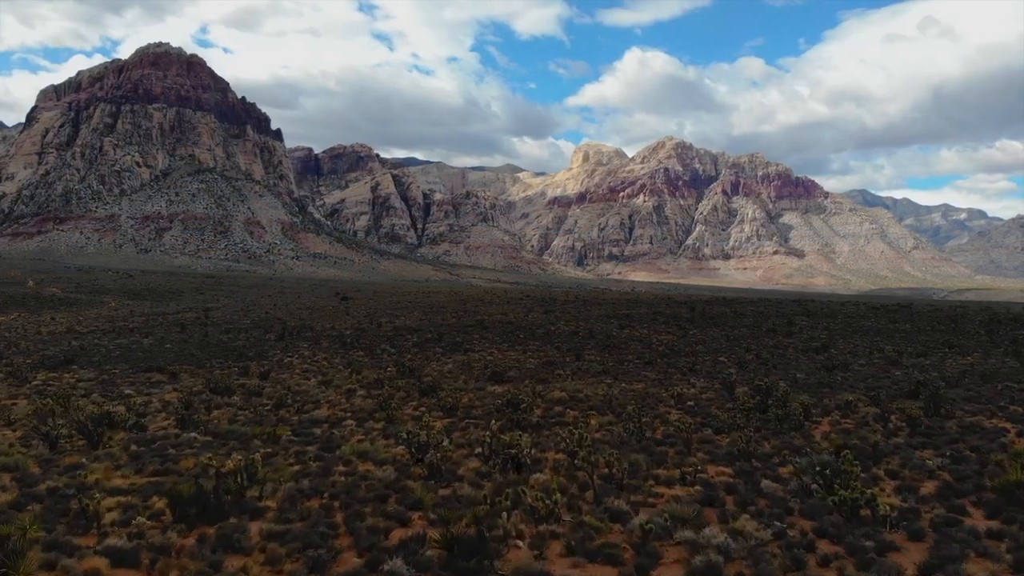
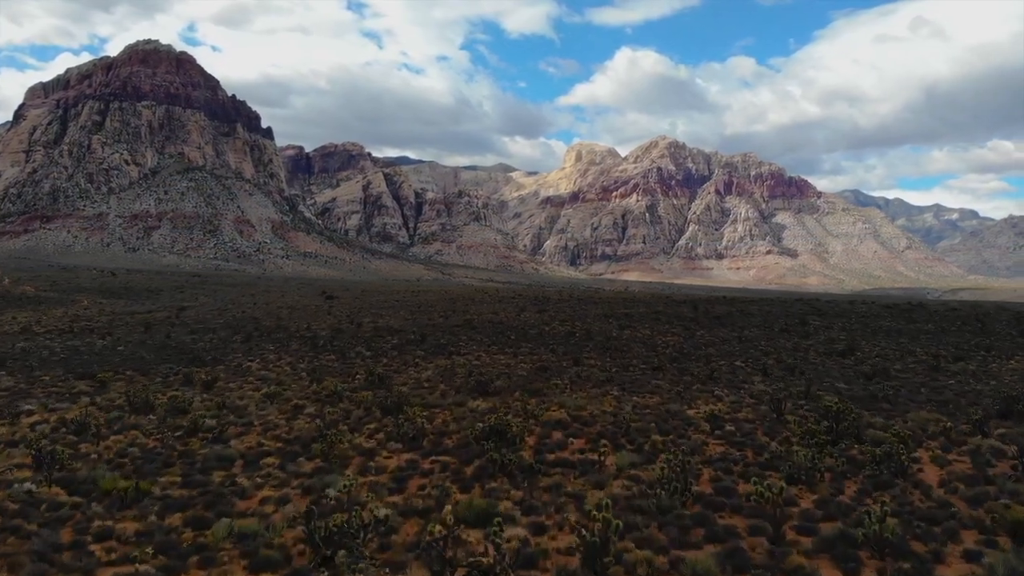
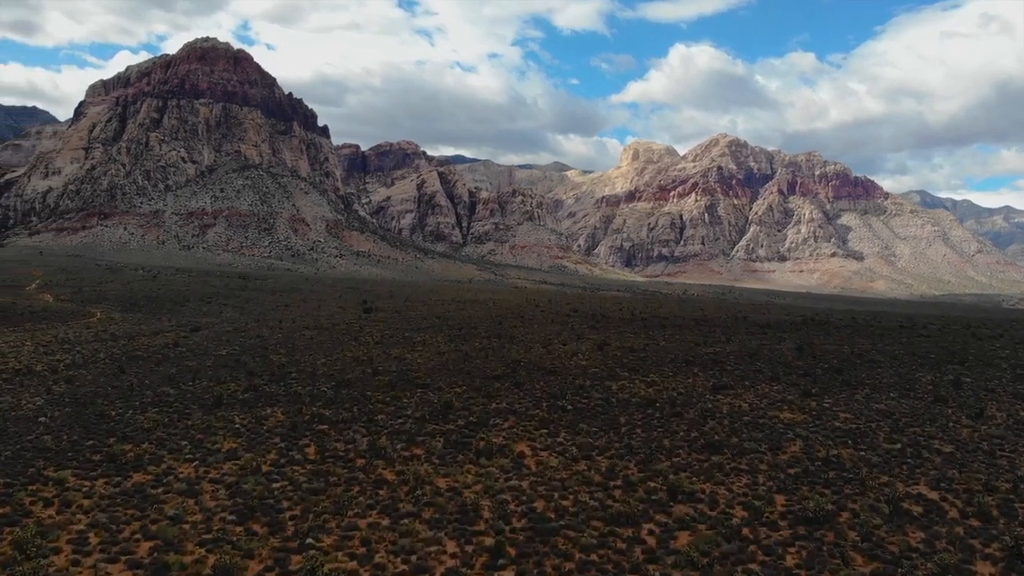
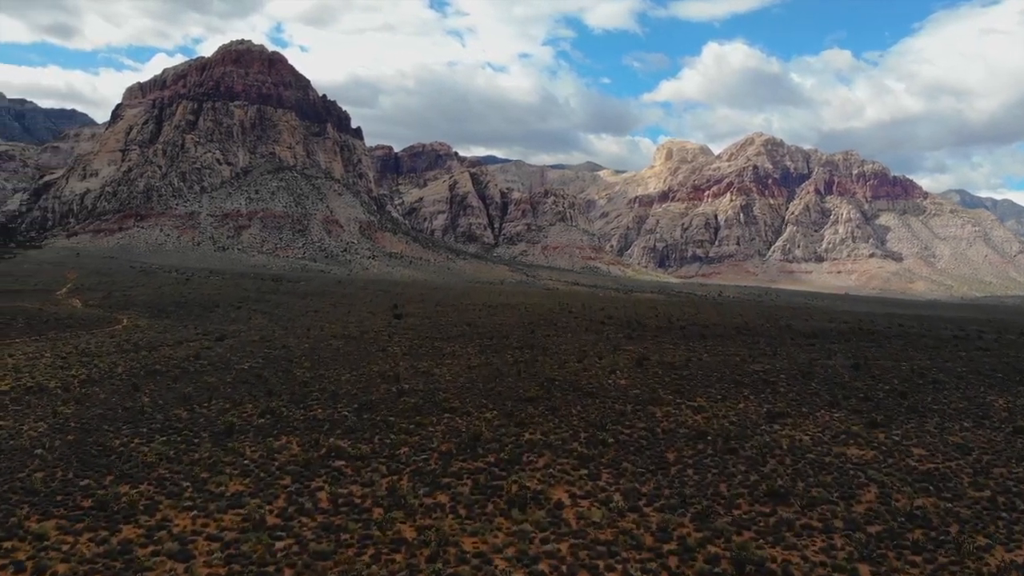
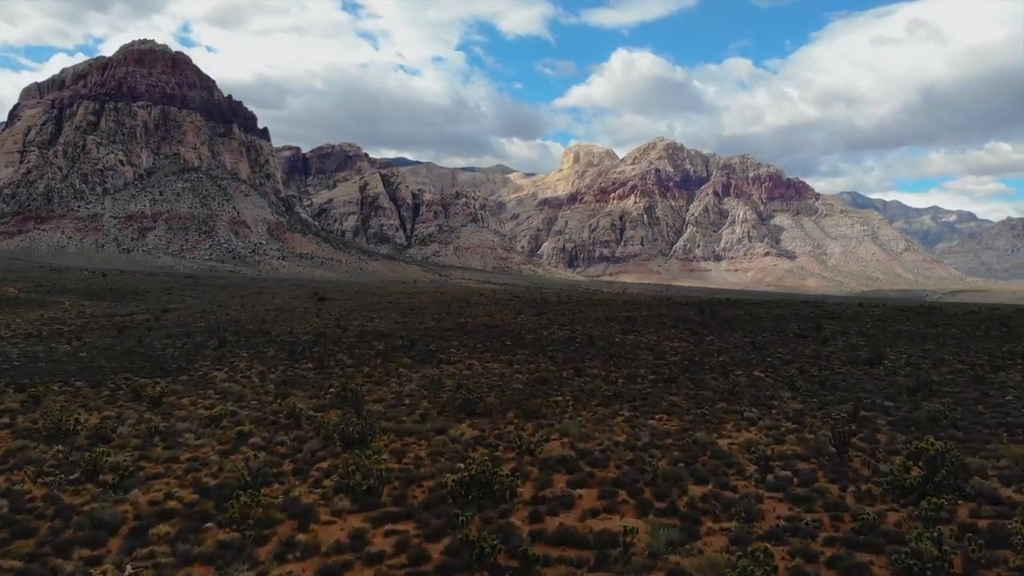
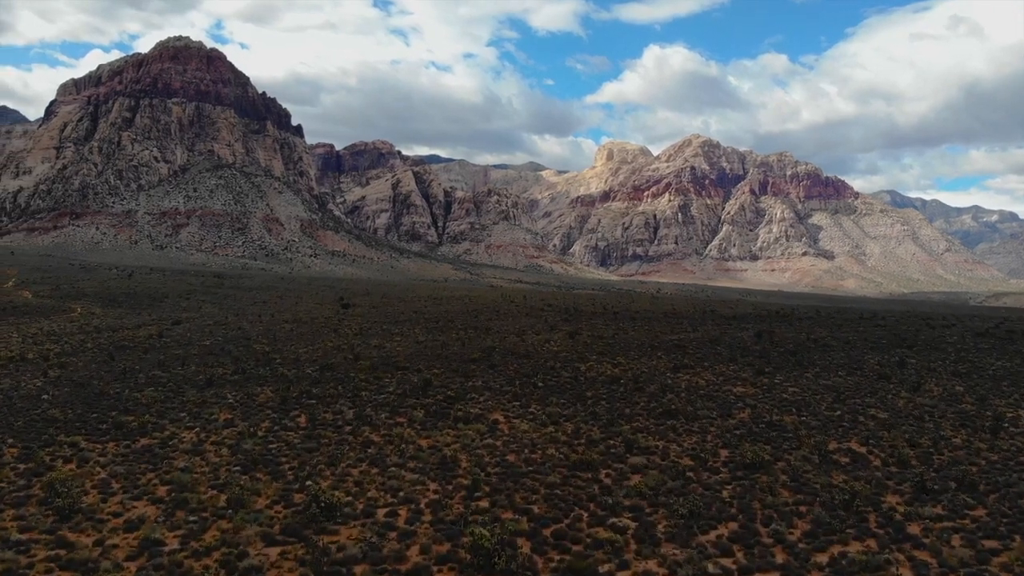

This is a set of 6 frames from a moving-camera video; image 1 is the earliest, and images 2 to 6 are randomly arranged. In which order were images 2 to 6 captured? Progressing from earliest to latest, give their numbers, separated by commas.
2, 5, 6, 3, 4
